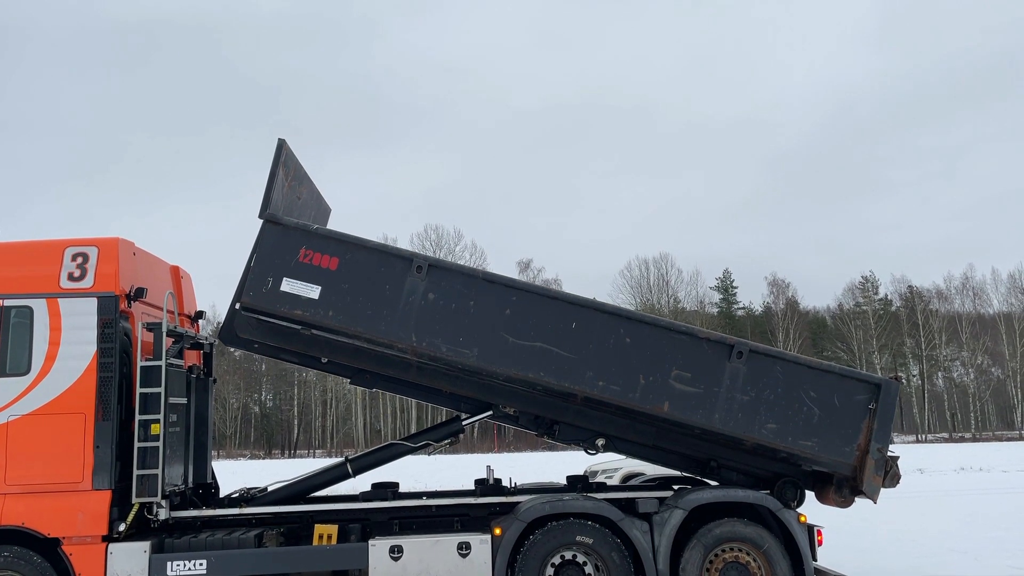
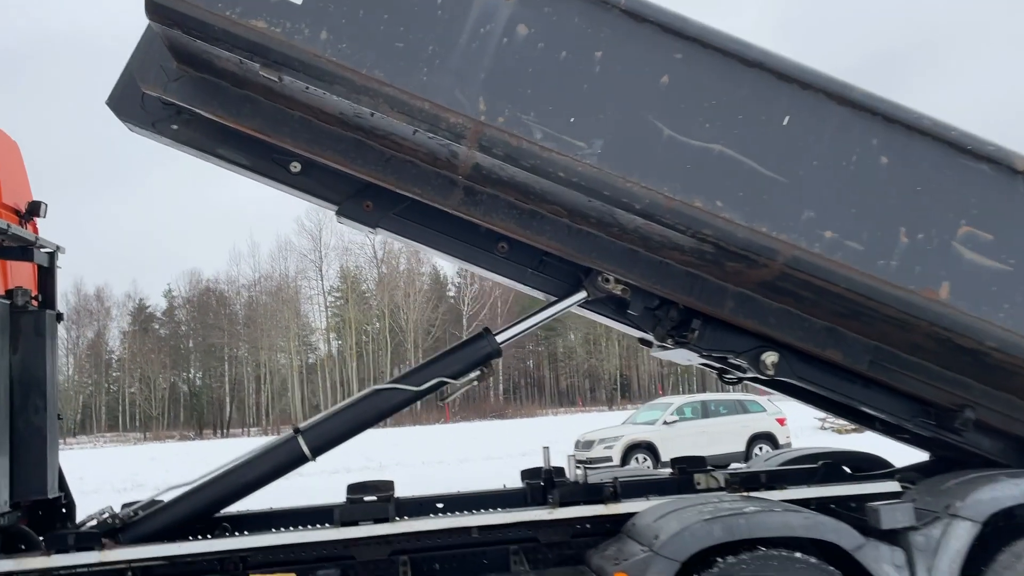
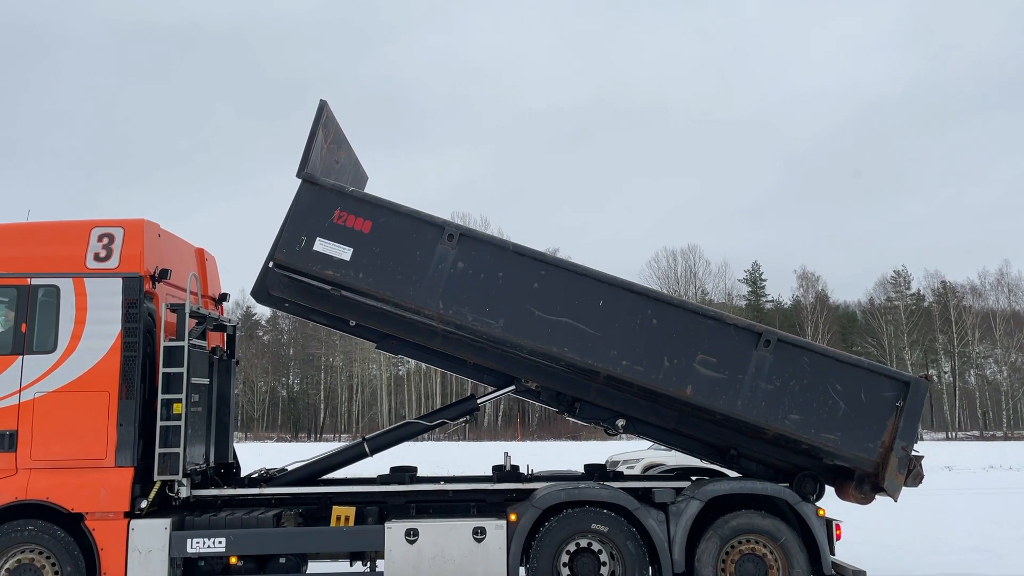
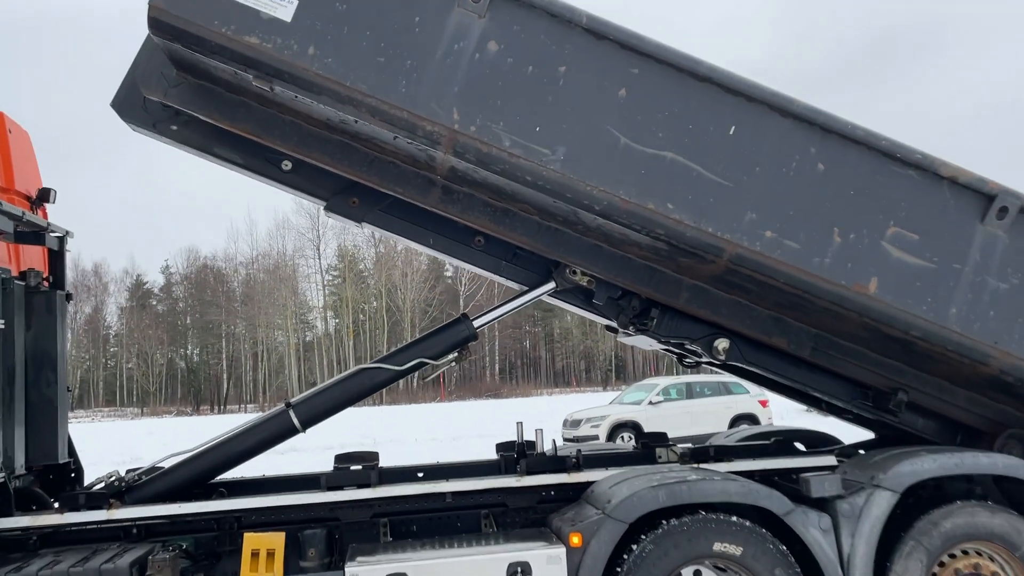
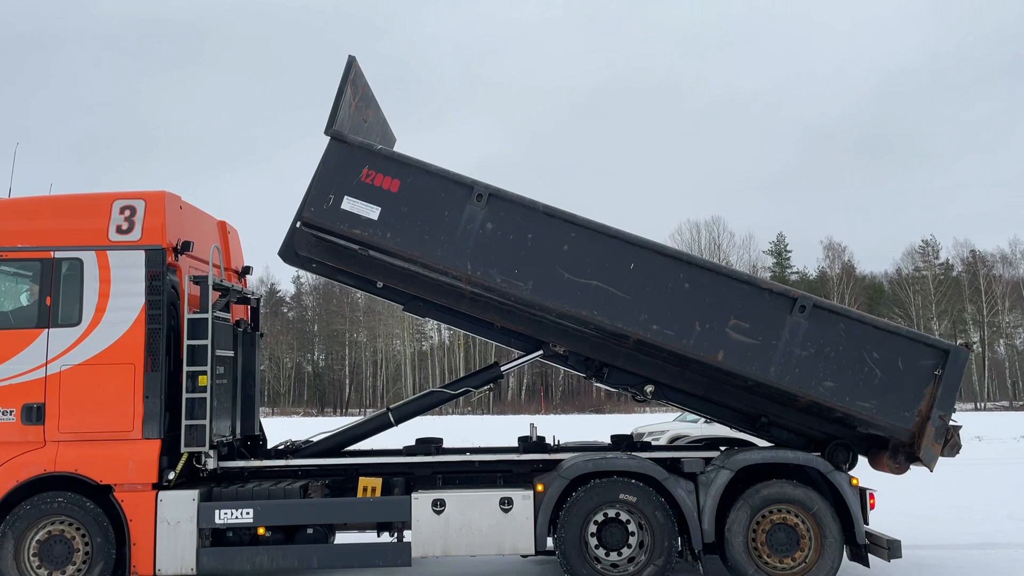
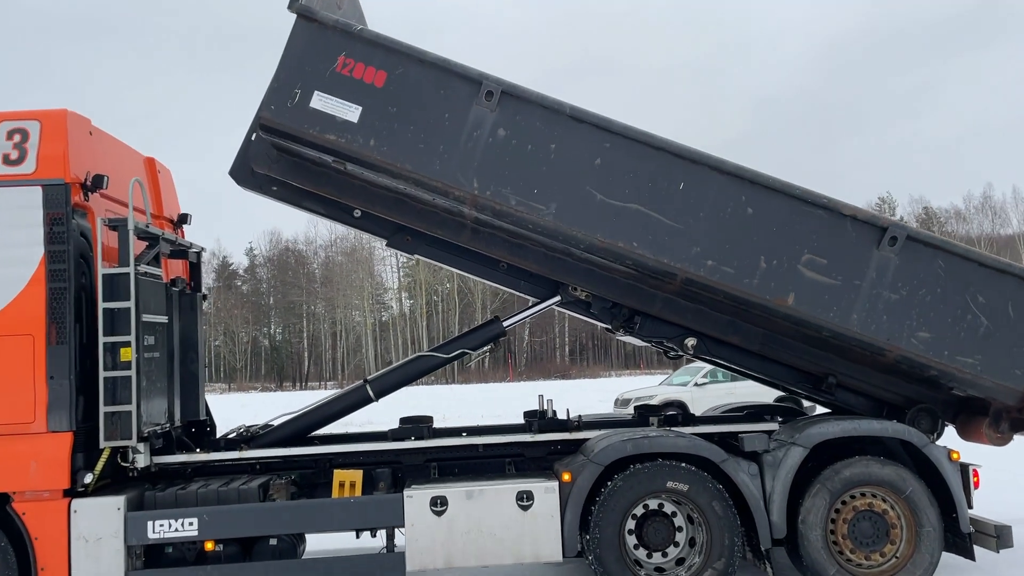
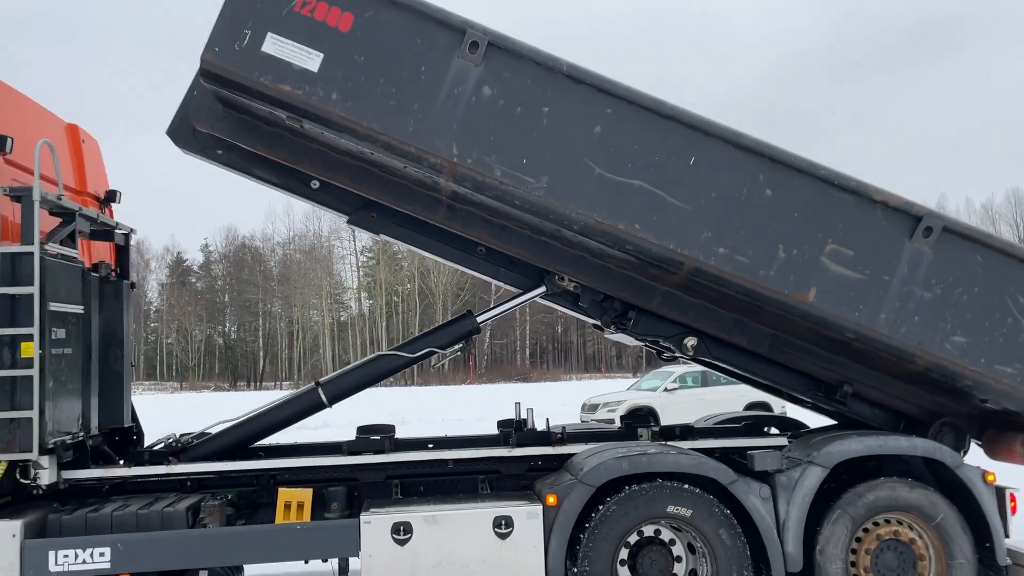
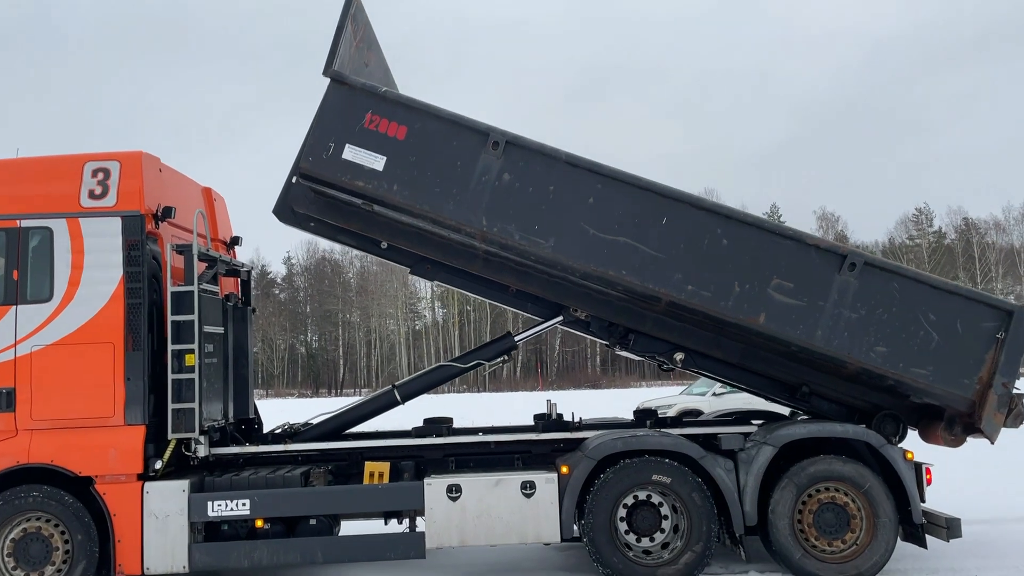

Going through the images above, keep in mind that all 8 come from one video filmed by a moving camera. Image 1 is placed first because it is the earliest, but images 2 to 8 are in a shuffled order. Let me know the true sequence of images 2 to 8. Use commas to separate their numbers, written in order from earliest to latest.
3, 5, 8, 6, 7, 4, 2
